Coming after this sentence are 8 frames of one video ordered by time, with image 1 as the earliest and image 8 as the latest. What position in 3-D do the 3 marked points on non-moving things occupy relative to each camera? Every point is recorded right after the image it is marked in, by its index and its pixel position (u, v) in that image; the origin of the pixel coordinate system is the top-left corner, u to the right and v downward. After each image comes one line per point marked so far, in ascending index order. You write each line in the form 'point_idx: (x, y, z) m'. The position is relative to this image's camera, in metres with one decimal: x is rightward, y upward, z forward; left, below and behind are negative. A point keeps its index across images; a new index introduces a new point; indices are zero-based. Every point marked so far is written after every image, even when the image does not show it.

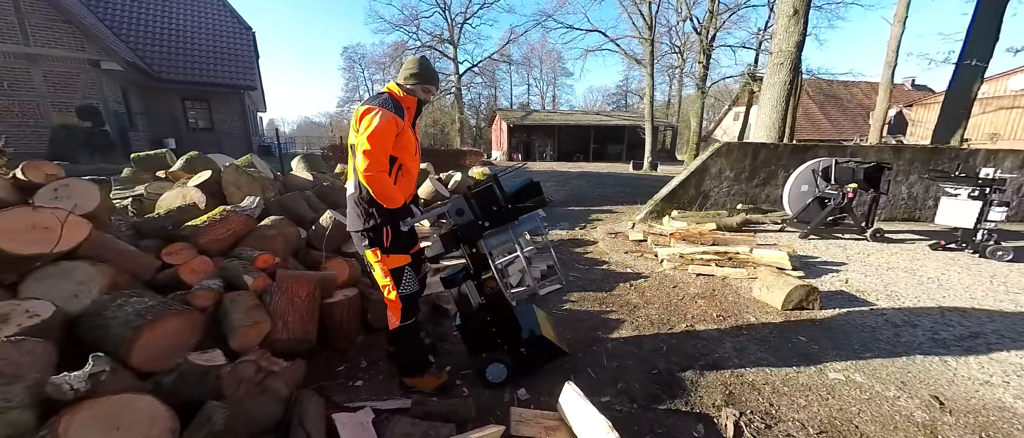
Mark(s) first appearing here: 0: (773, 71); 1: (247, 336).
0: (+4.6, +2.7, +6.9) m
1: (-1.5, -0.7, +2.3) m
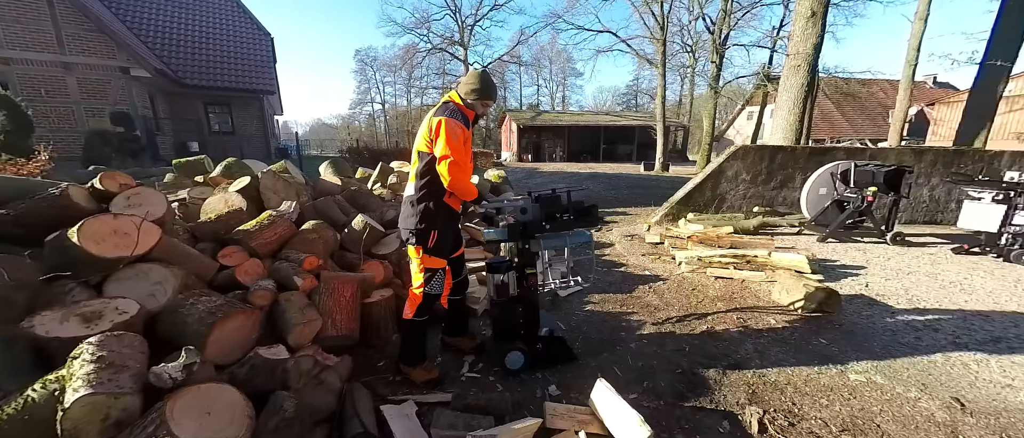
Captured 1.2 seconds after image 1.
0: (+4.9, +2.7, +6.9) m
1: (-1.3, -0.7, +2.5) m
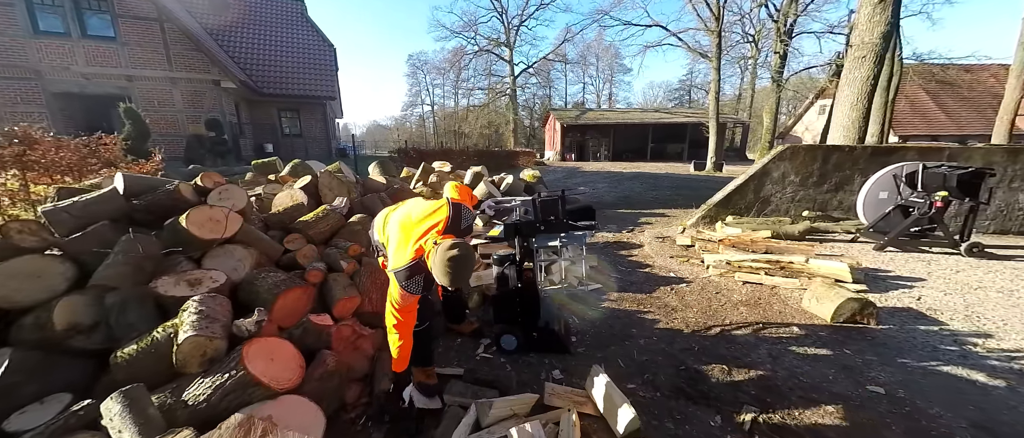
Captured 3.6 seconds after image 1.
0: (+5.6, +2.5, +6.5) m
1: (-1.3, -0.7, +3.0) m
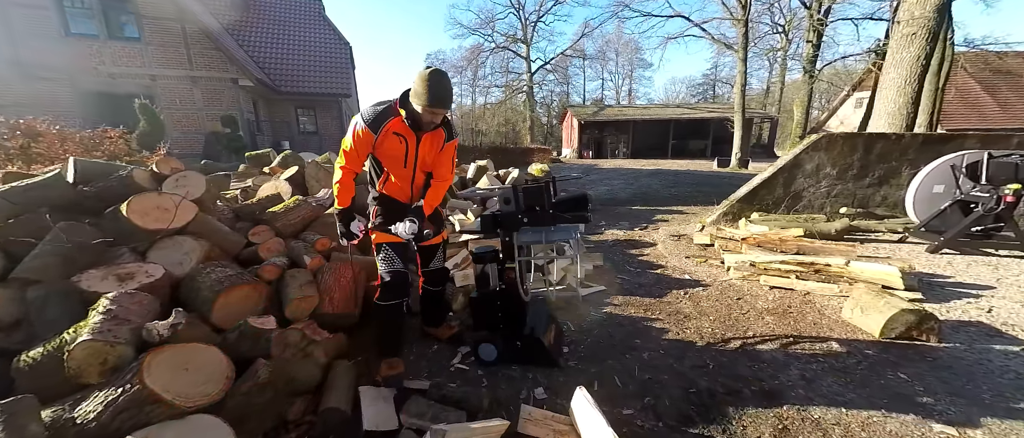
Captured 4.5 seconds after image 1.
0: (+5.6, +2.6, +5.8) m
1: (-1.4, -0.6, +2.6) m
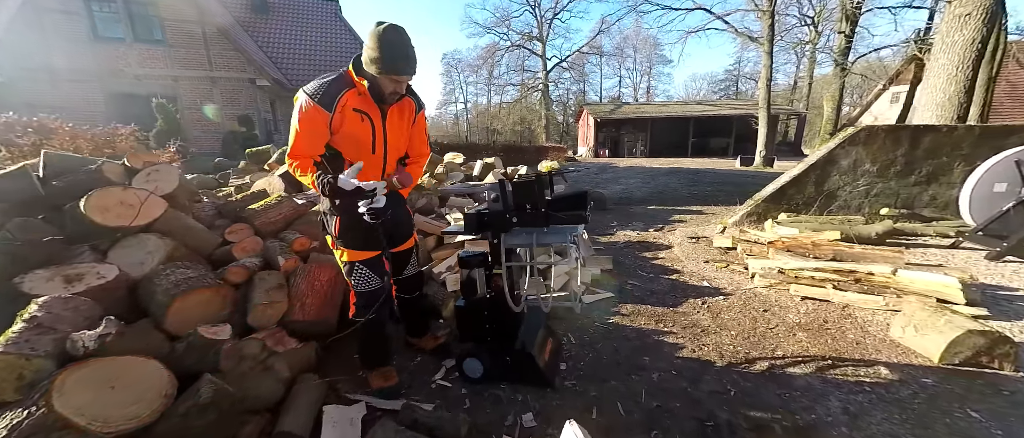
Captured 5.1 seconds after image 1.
0: (+5.7, +2.5, +5.2) m
1: (-1.5, -0.6, +2.4) m
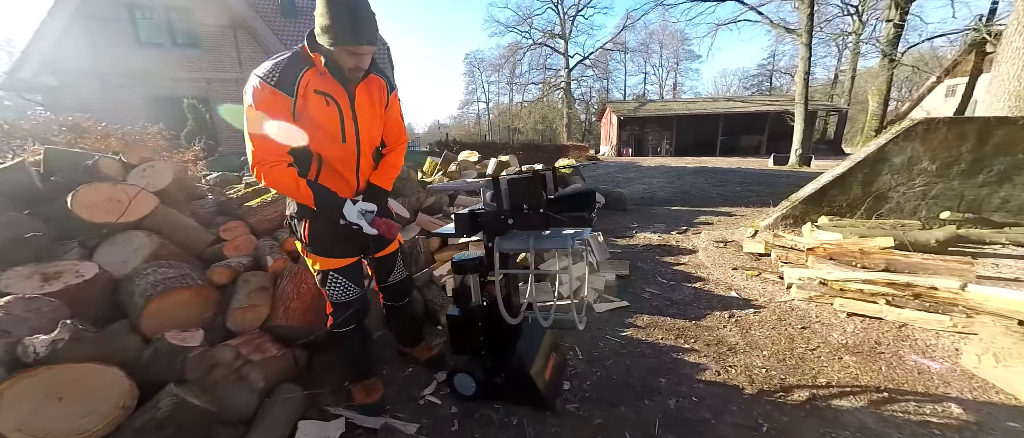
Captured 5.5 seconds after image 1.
0: (+5.9, +2.4, +4.6) m
1: (-1.5, -0.6, +2.2) m
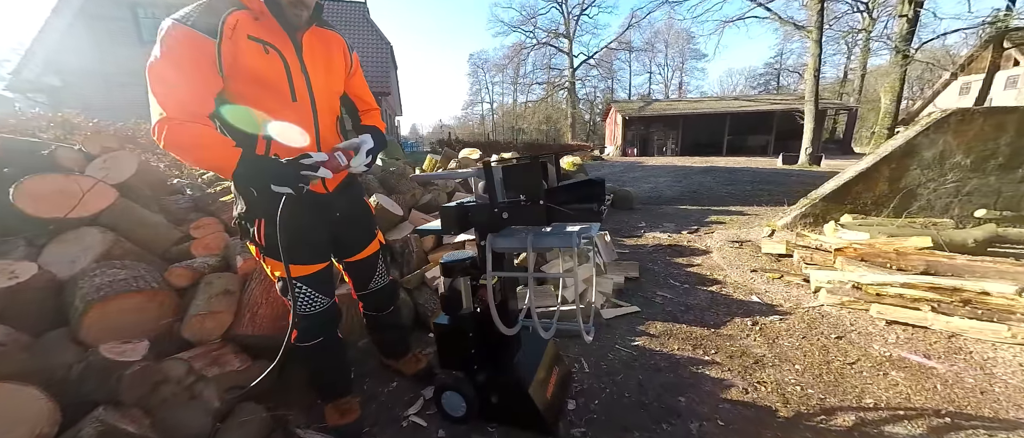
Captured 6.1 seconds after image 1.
0: (+5.9, +2.5, +4.3) m
1: (-1.5, -0.5, +1.9) m
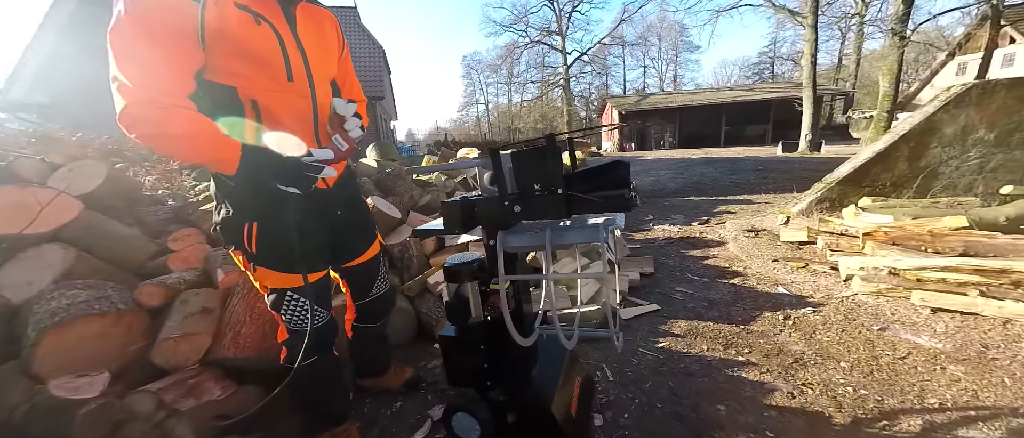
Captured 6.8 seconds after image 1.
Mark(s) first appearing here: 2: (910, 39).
0: (+5.8, +2.7, +4.1) m
1: (-1.4, -0.6, +1.7) m
2: (+12.2, +5.4, +12.2) m
